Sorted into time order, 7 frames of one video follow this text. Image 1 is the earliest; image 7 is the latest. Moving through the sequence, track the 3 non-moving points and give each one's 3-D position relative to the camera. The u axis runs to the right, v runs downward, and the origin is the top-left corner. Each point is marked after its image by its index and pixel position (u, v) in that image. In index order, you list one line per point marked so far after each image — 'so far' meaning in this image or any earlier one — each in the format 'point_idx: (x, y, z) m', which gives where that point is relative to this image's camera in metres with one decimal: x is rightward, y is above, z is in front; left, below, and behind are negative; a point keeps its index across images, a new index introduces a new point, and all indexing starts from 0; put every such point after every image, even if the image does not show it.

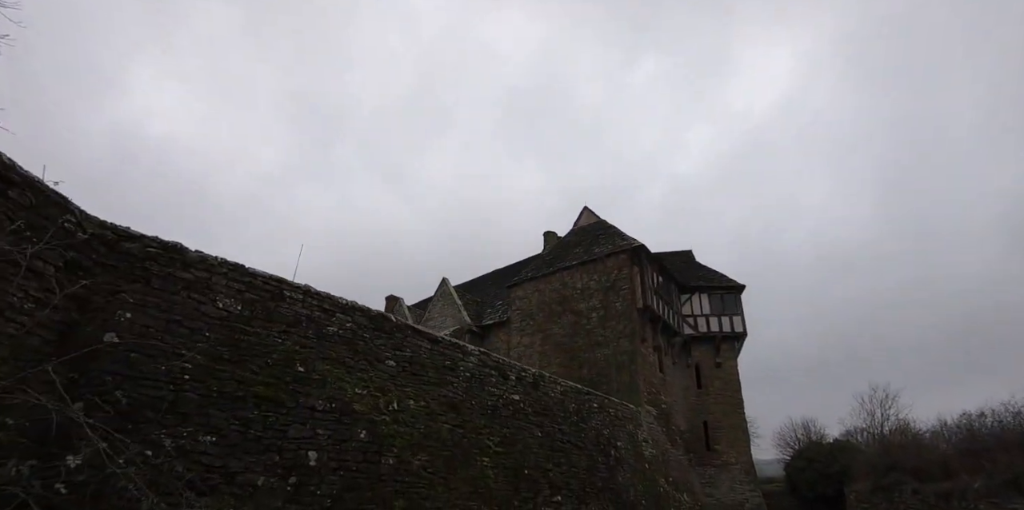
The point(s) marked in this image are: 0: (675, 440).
0: (+5.3, -6.1, +15.7) m
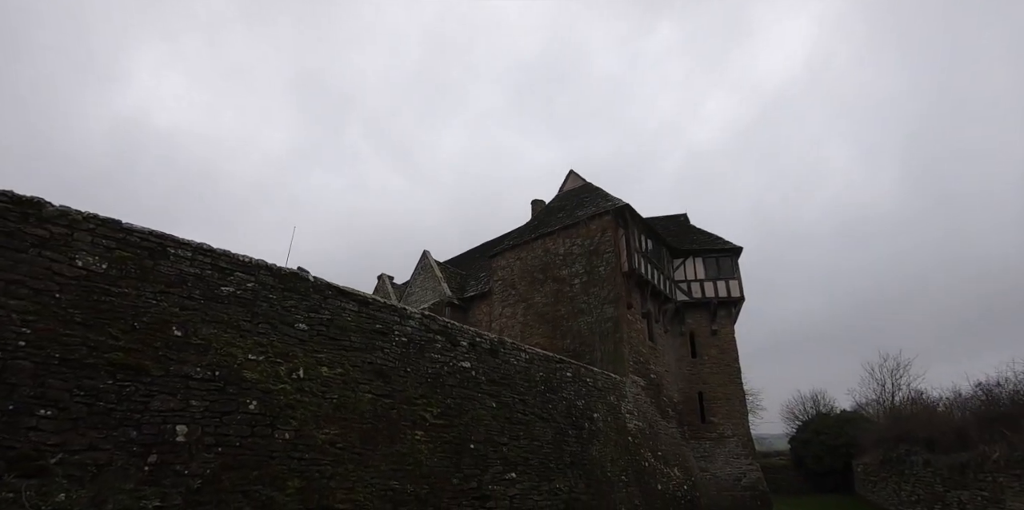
0: (+4.7, -4.8, +14.7) m
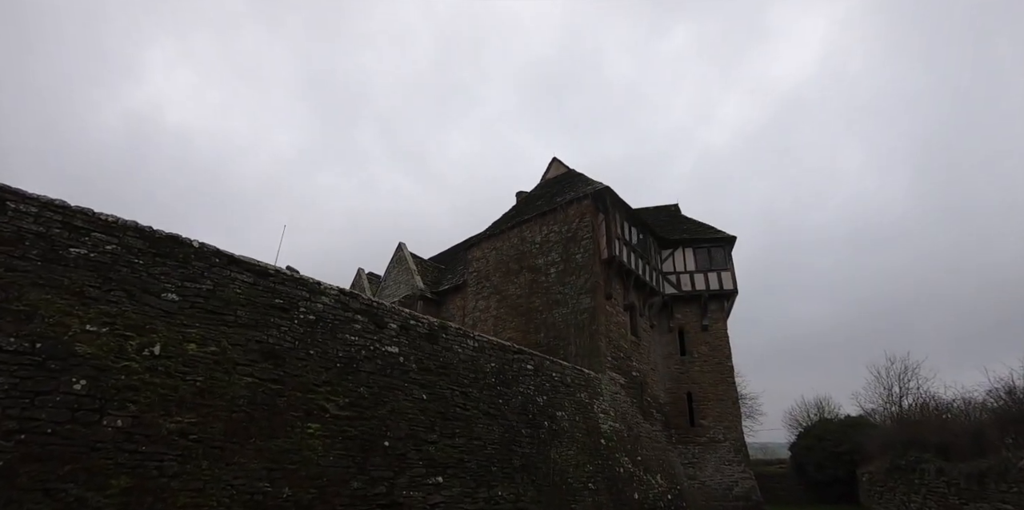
0: (+3.8, -4.4, +13.4) m
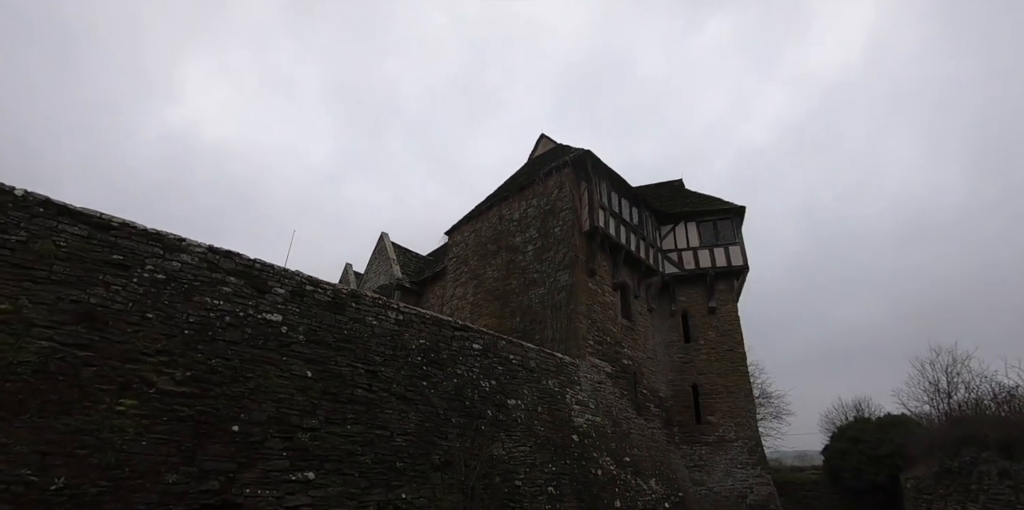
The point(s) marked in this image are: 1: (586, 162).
0: (+3.2, -3.7, +11.6) m
1: (+2.0, +2.4, +12.6) m
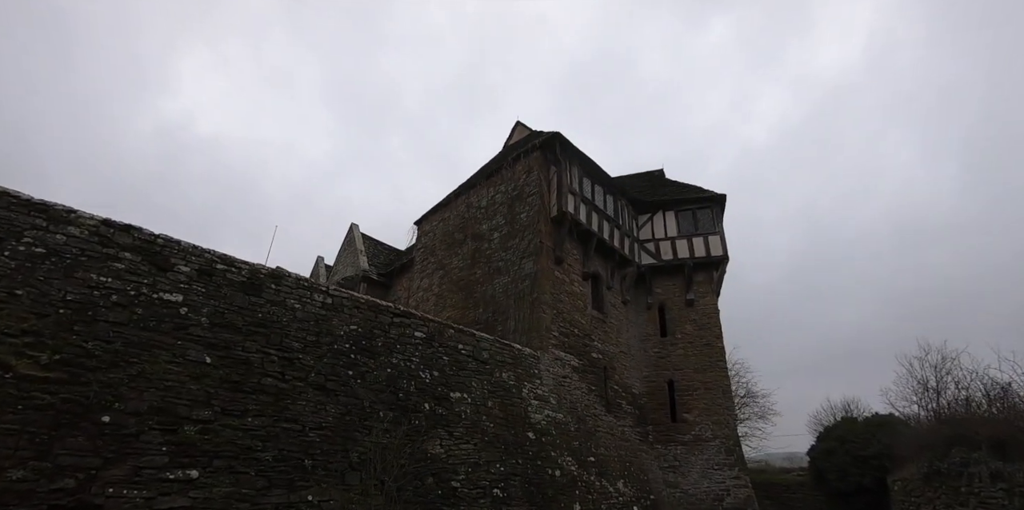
0: (+2.3, -3.4, +10.9) m
1: (+1.1, +2.7, +11.9) m
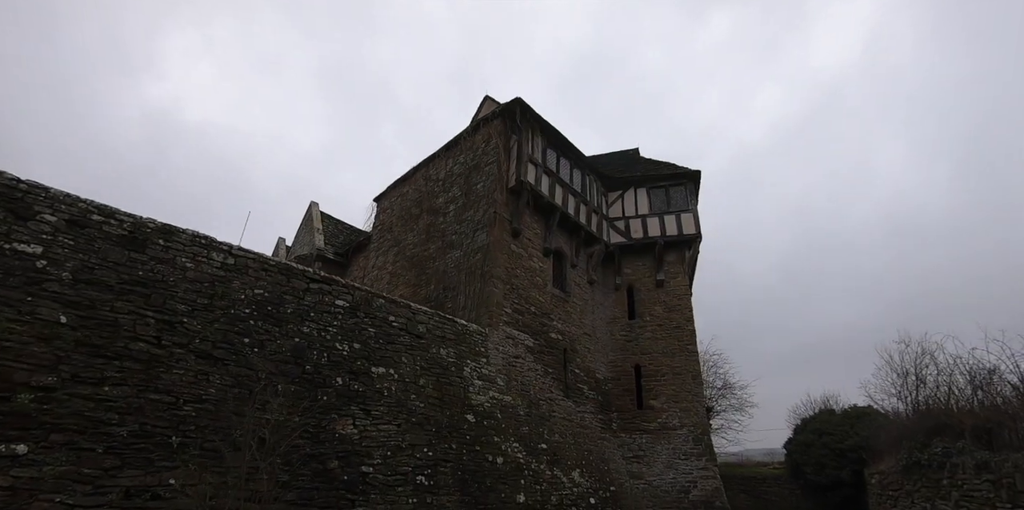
0: (+1.3, -2.9, +10.2) m
1: (+0.2, +3.3, +11.2) m
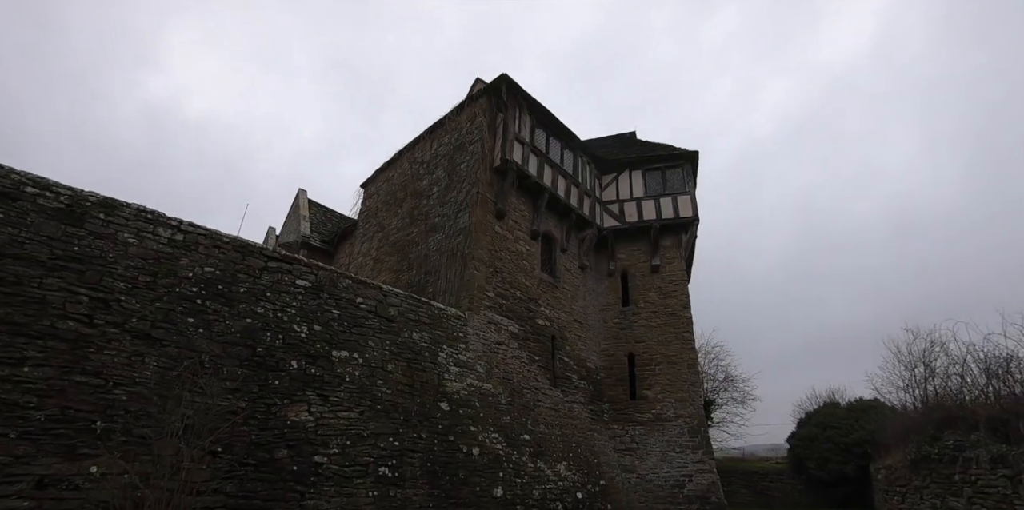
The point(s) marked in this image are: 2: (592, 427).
0: (+1.0, -2.5, +9.7) m
1: (-0.1, +3.6, +10.7) m
2: (+1.6, -3.5, +9.8) m
